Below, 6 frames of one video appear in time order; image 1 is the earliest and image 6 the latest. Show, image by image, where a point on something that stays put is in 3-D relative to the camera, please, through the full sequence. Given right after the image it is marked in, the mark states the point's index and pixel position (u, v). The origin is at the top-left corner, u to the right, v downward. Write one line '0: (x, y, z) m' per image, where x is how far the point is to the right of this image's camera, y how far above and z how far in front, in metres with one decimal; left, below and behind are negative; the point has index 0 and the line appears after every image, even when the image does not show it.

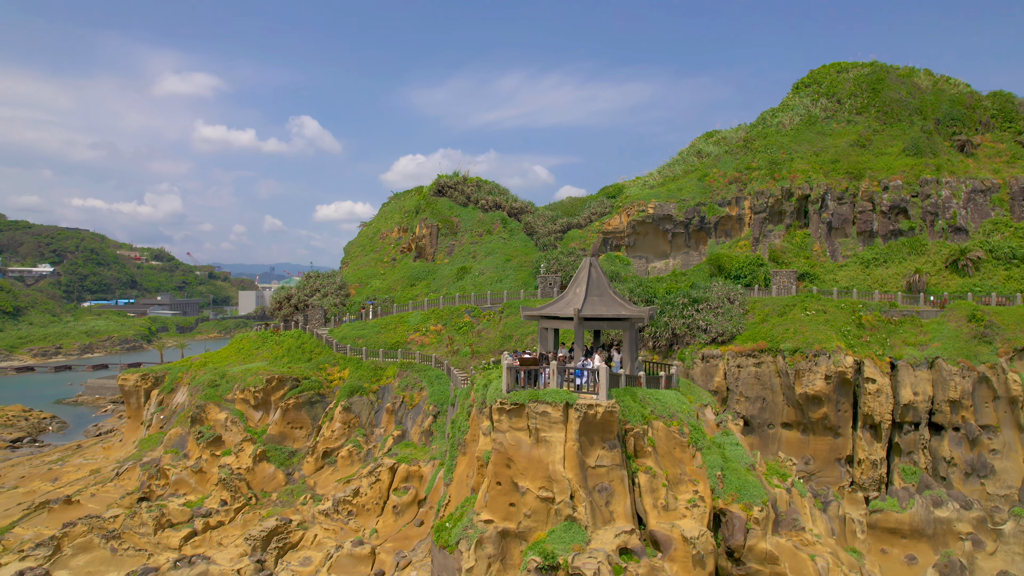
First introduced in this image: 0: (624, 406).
0: (+2.1, -2.2, +12.4) m
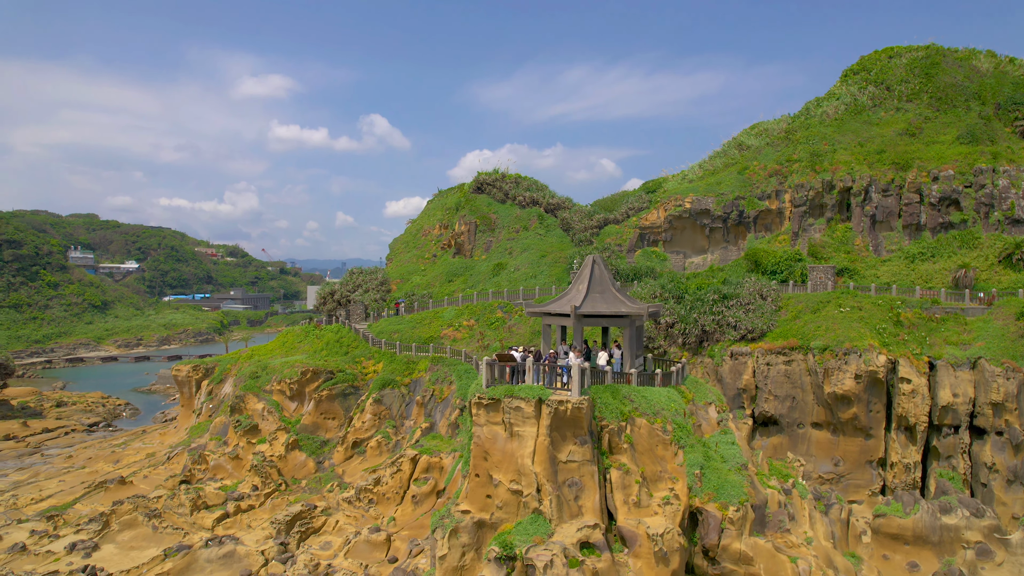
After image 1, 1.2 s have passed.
0: (+1.7, -2.2, +12.5) m
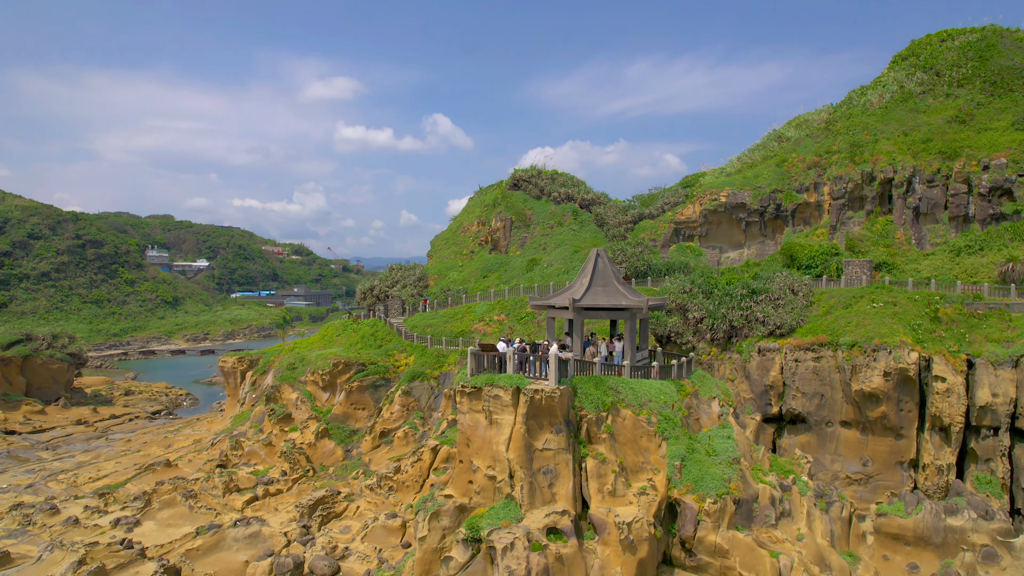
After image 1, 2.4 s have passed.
0: (+1.3, -2.0, +12.7) m
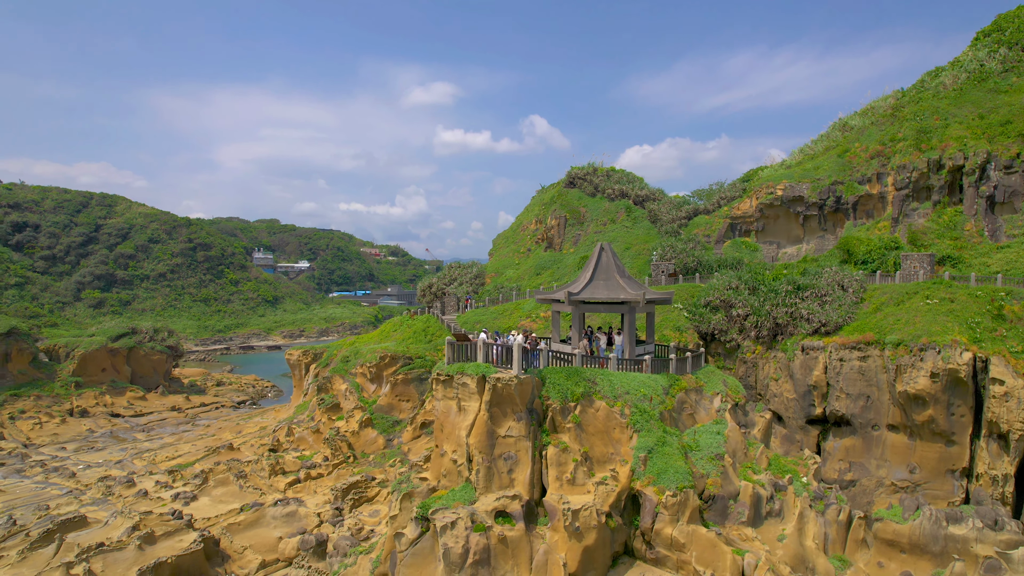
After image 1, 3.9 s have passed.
0: (+0.8, -1.8, +12.9) m
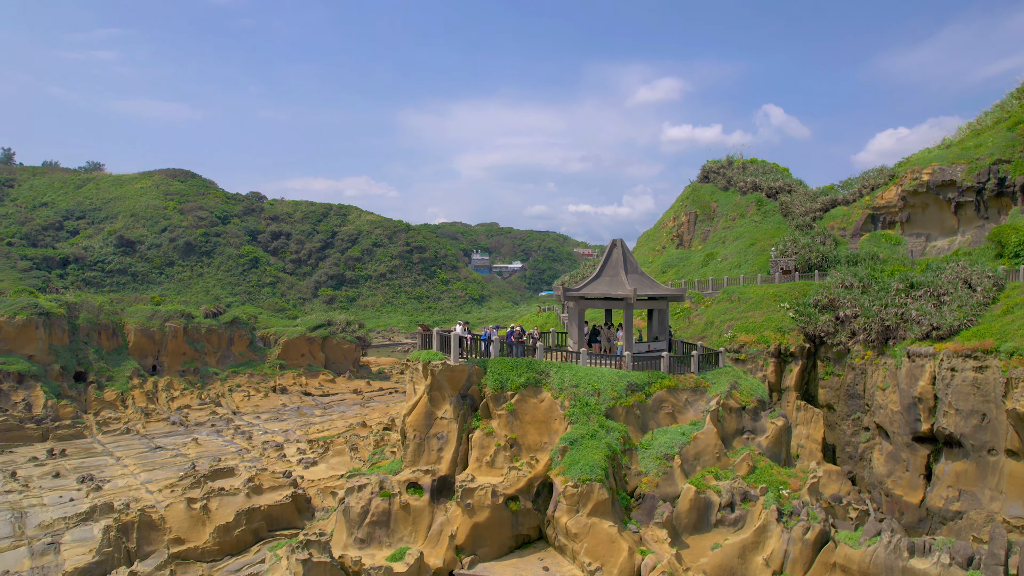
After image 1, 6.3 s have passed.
0: (-0.4, -1.7, +13.6) m
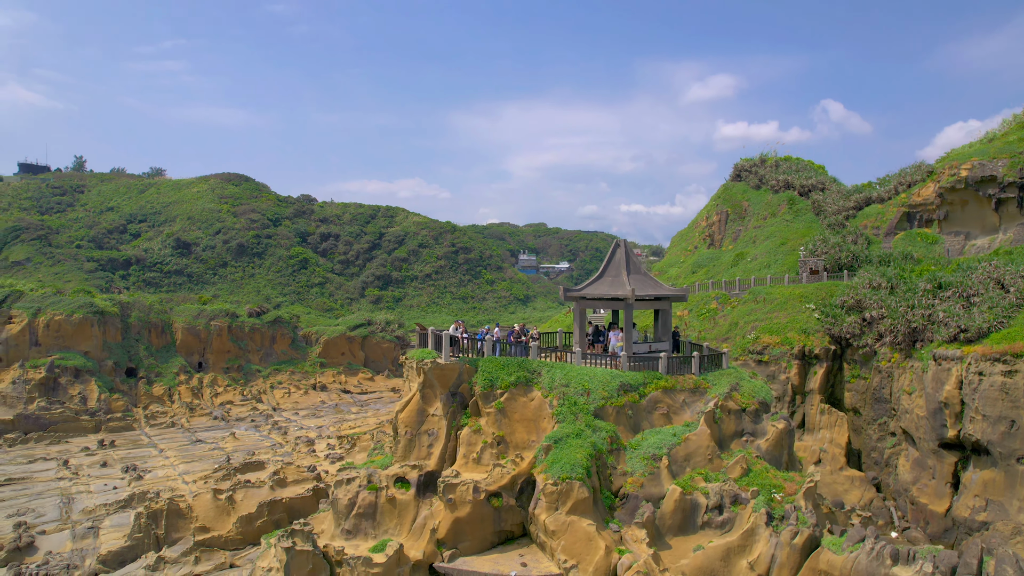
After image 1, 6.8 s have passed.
0: (-0.5, -1.7, +13.8) m
